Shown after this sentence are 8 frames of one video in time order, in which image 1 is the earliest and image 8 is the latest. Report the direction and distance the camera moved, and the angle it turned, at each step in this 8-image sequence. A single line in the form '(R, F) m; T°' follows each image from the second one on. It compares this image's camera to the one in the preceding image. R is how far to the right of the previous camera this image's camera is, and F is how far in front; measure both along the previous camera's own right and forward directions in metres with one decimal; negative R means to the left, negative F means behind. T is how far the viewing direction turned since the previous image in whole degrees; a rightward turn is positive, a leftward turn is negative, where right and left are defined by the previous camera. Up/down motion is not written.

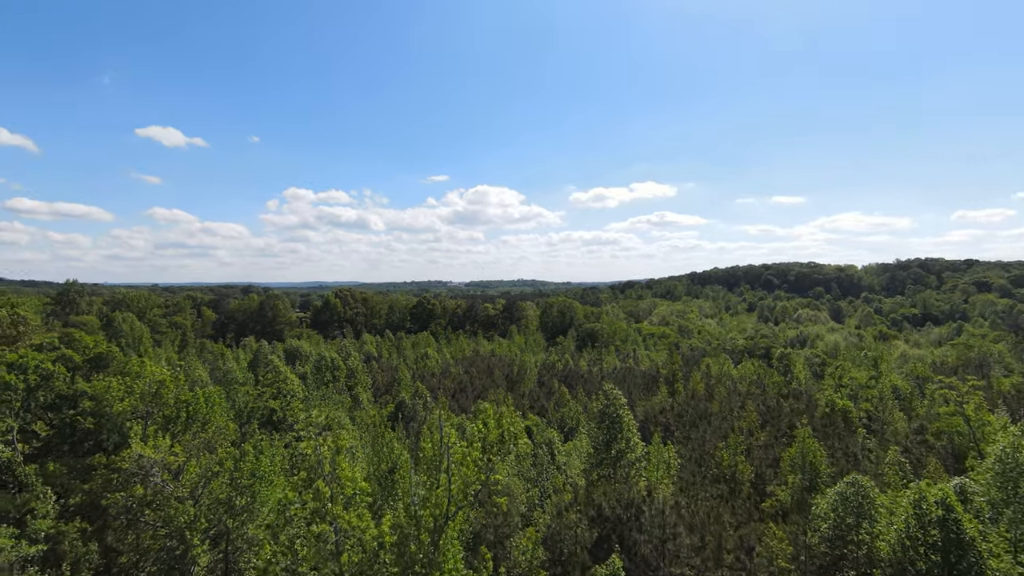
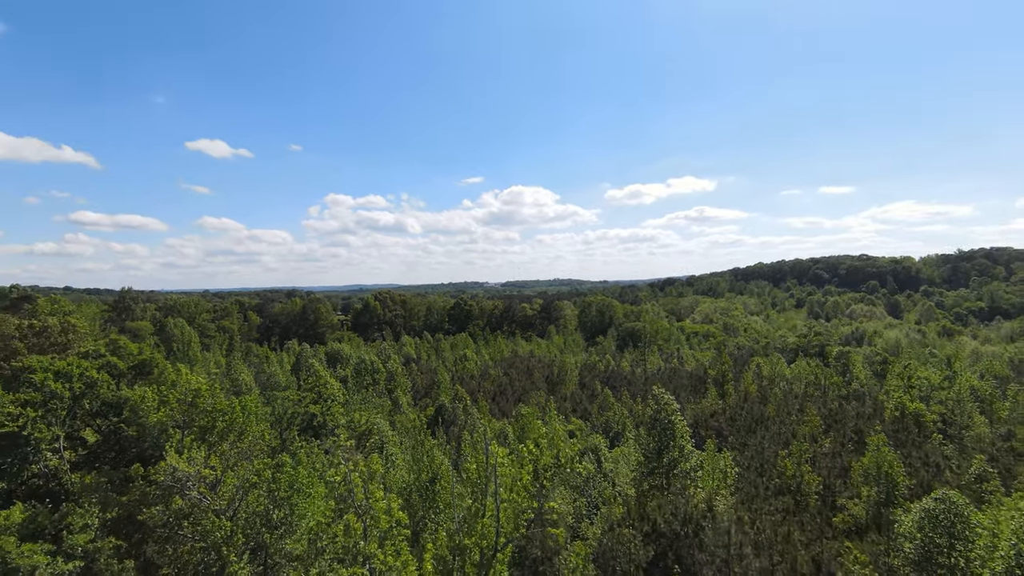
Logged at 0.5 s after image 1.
(-0.3, +1.4) m; -4°
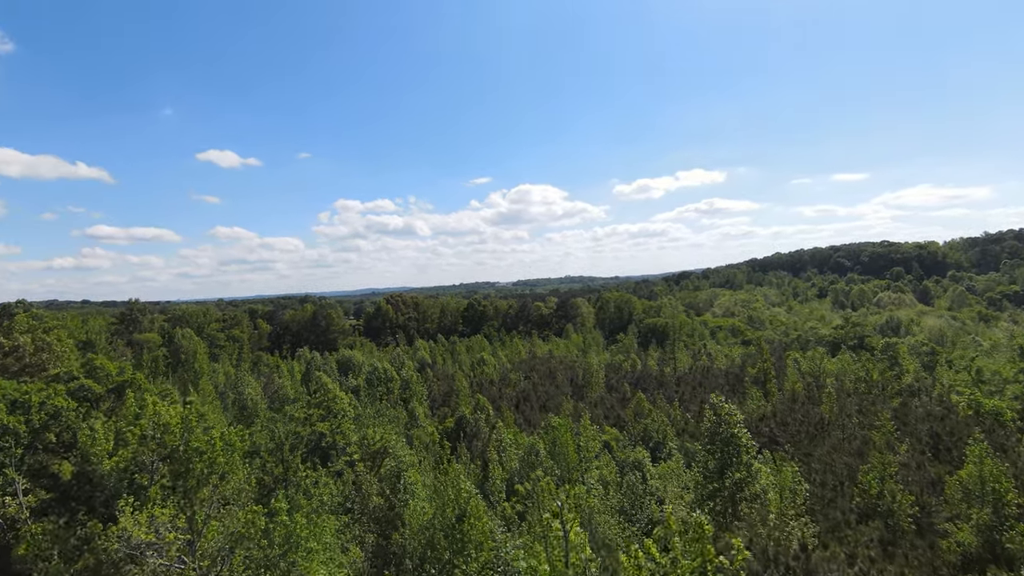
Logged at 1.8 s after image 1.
(-0.9, +3.8) m; -1°
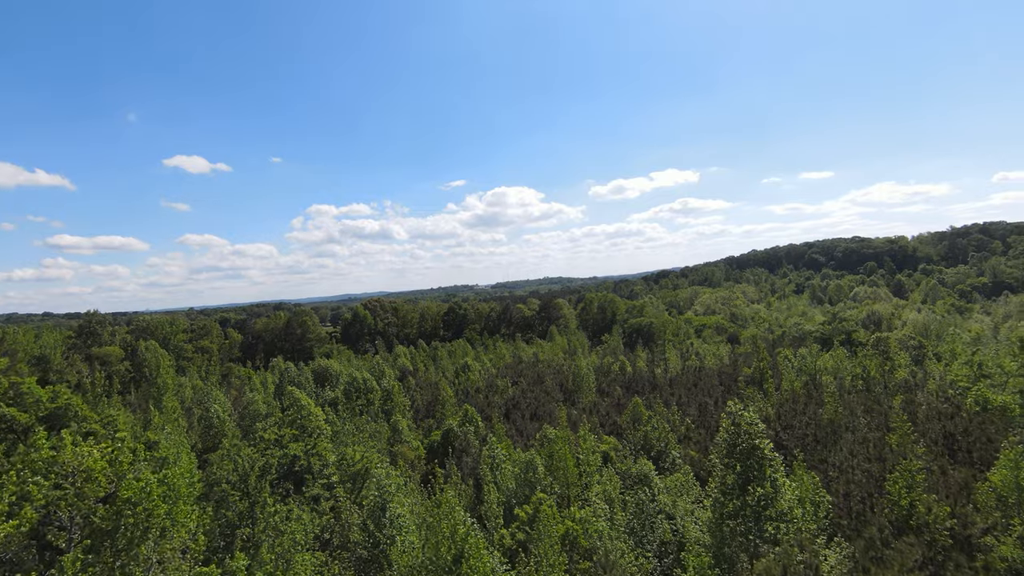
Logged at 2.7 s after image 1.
(-0.7, +2.7) m; +2°
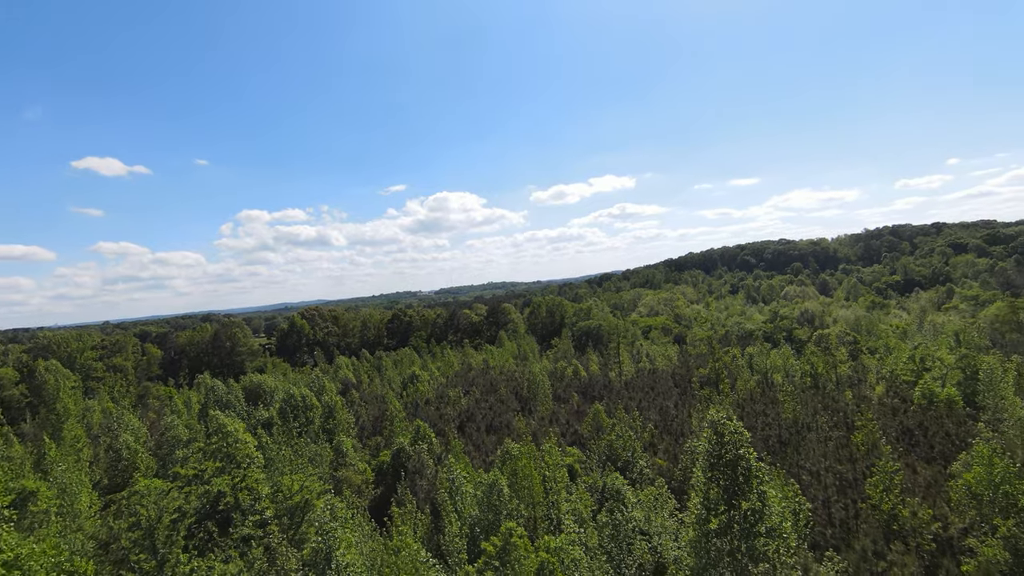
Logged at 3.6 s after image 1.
(-0.7, +2.6) m; +6°
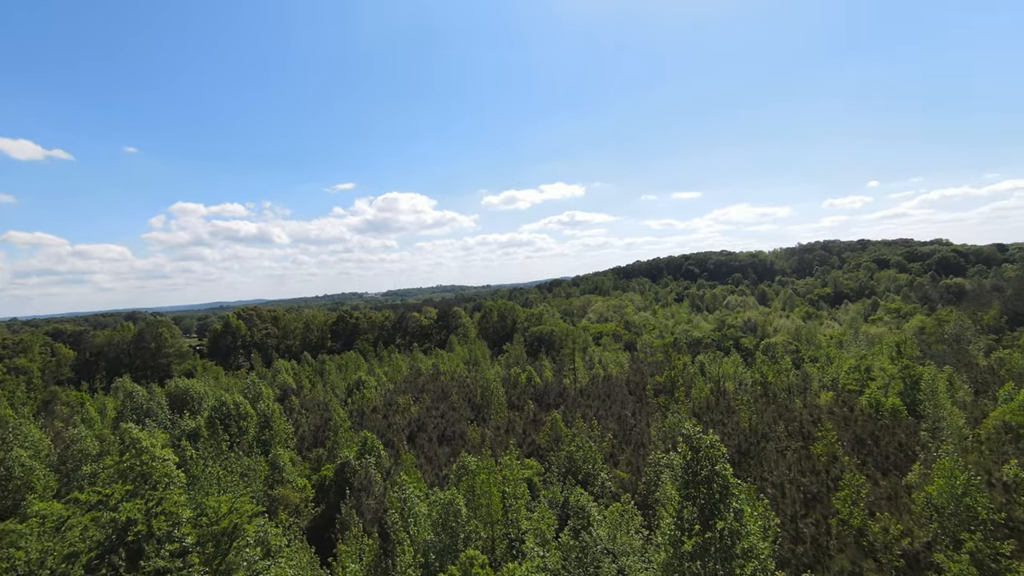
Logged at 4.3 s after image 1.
(-0.7, +1.9) m; +6°
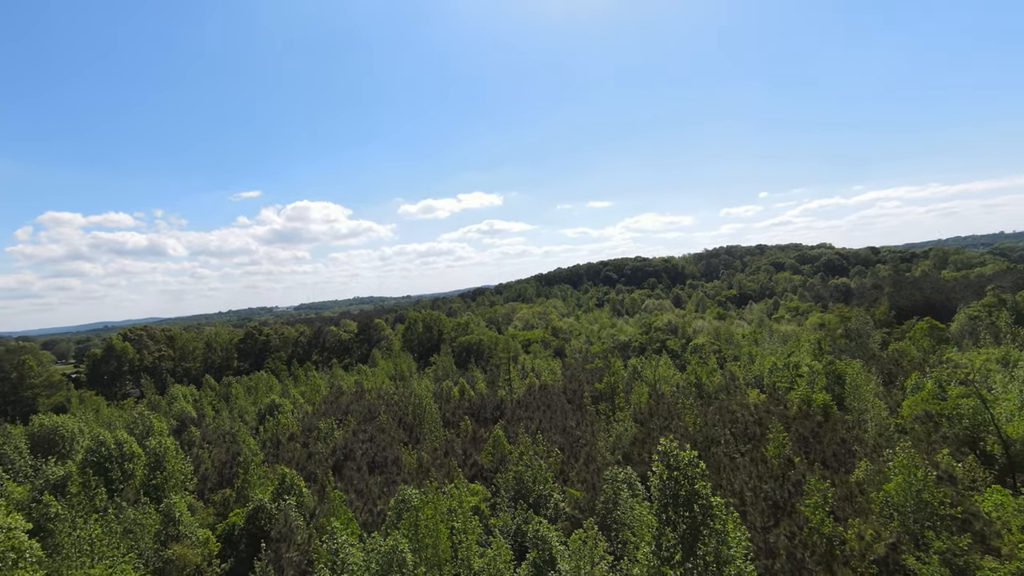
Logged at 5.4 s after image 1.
(-1.1, +2.9) m; +9°
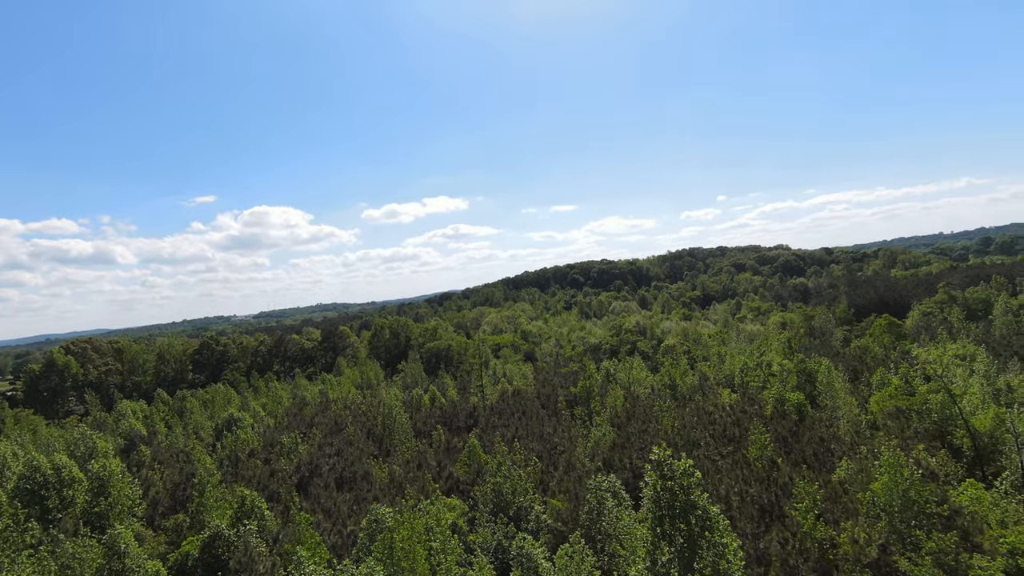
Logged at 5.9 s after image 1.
(-0.5, +1.3) m; +4°
